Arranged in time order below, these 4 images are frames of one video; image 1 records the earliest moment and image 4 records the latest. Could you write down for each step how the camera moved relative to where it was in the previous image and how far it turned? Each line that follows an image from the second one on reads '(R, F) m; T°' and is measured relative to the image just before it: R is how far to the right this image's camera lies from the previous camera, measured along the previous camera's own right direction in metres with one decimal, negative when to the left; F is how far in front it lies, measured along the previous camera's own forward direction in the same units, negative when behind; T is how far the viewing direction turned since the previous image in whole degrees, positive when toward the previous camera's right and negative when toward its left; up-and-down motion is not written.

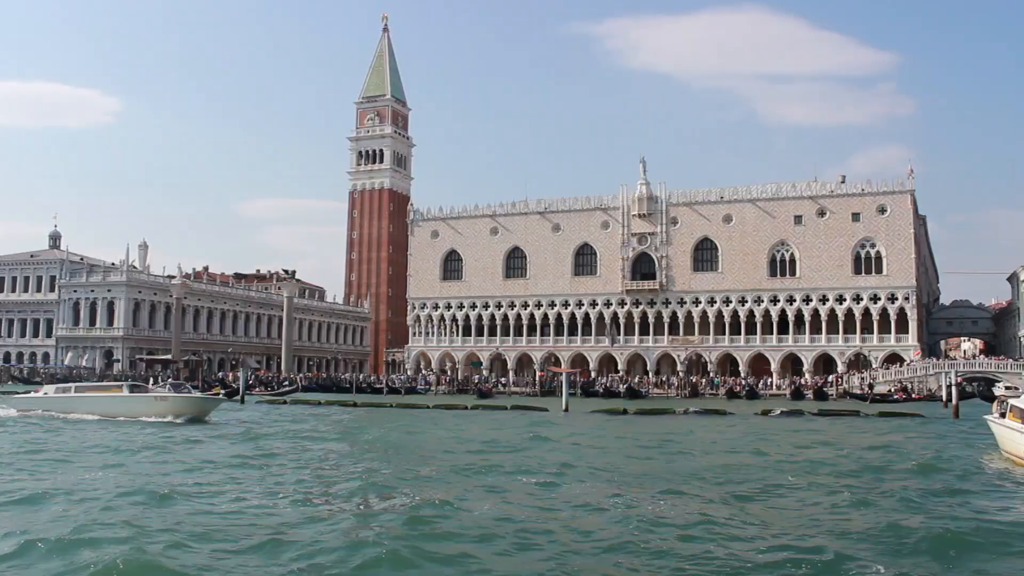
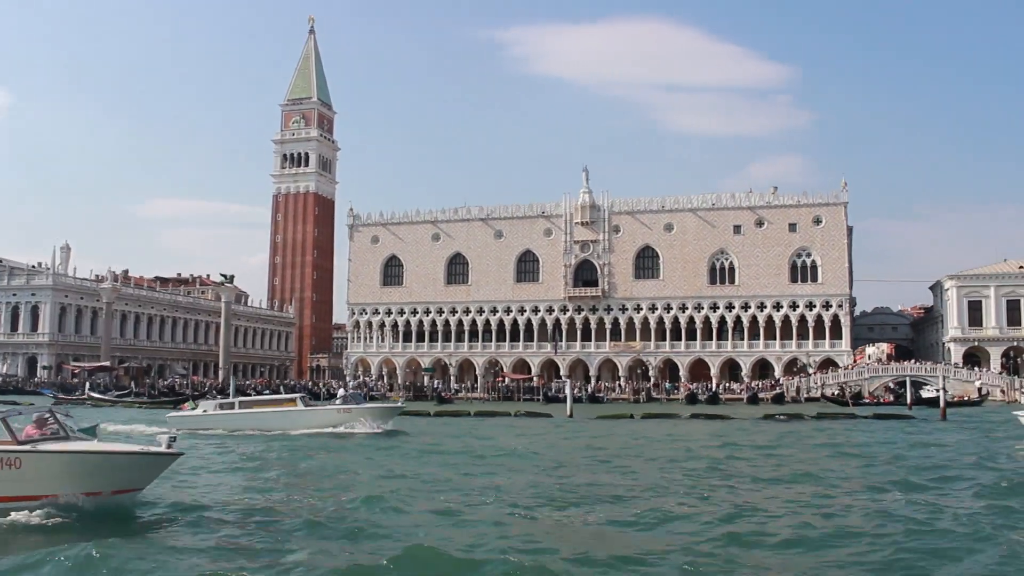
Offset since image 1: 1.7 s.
(-1.7, -0.1) m; +6°
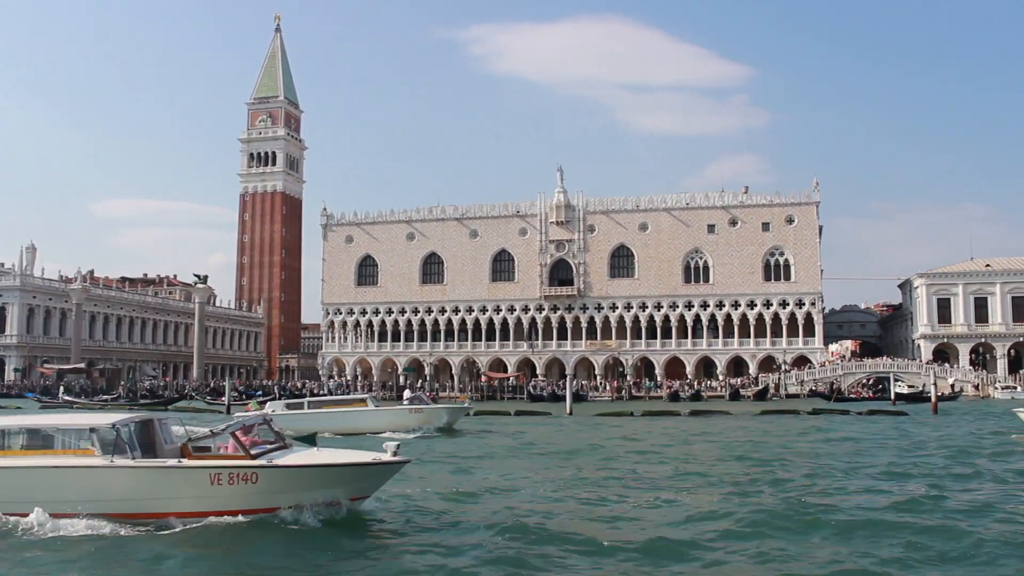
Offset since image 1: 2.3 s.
(-0.7, -0.1) m; +2°
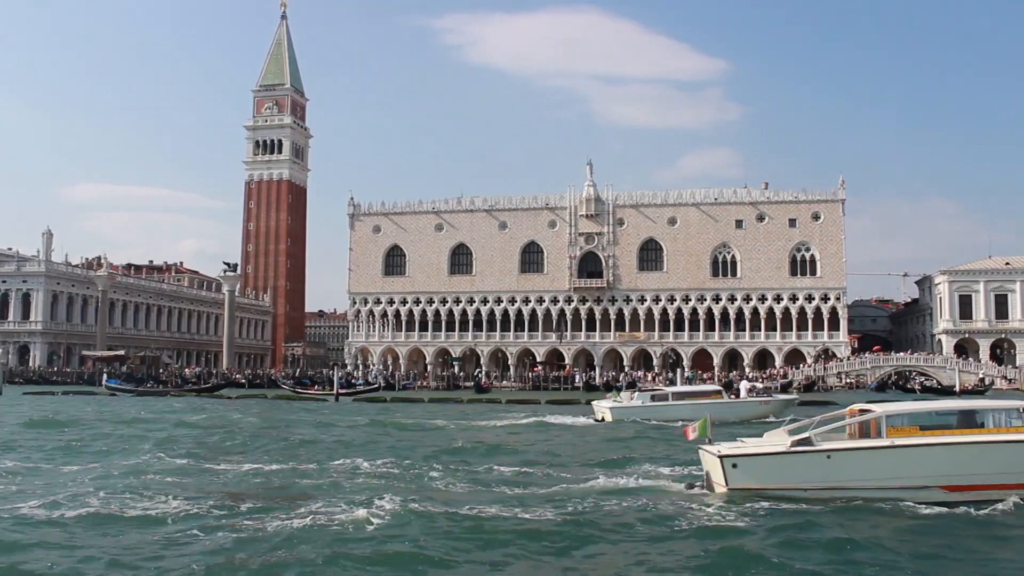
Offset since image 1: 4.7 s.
(-2.8, -0.7) m; +2°
